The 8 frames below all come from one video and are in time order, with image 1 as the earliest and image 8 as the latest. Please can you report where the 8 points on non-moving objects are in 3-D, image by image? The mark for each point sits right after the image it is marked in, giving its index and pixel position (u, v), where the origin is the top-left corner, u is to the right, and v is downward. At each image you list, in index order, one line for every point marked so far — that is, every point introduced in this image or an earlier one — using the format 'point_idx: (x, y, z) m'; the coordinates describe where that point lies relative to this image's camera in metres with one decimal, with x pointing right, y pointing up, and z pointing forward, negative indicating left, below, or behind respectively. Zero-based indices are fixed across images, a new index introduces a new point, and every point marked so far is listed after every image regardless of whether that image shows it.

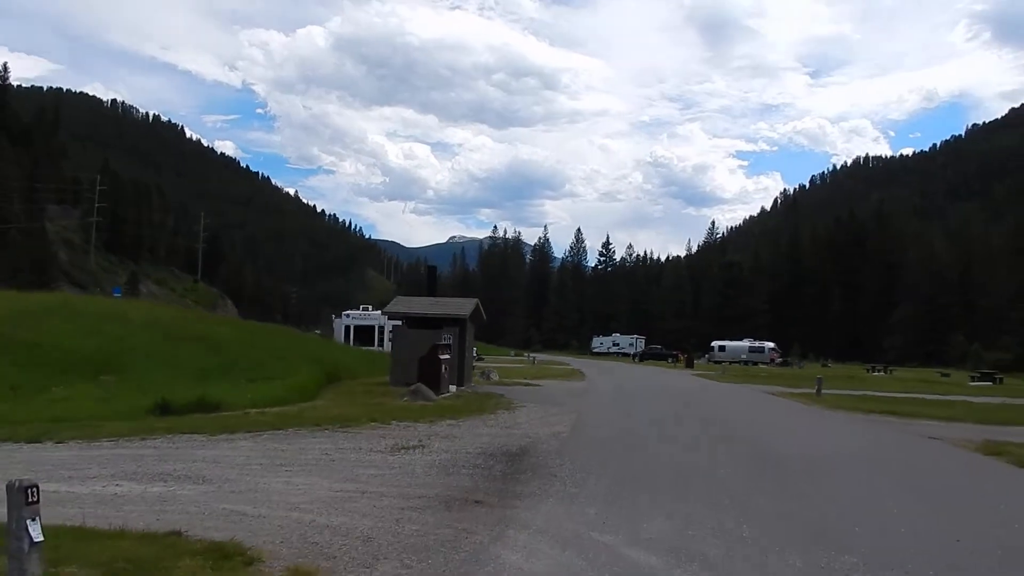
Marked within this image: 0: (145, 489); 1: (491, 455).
0: (-5.0, -2.7, +12.5) m
1: (-0.4, -2.9, +15.4) m
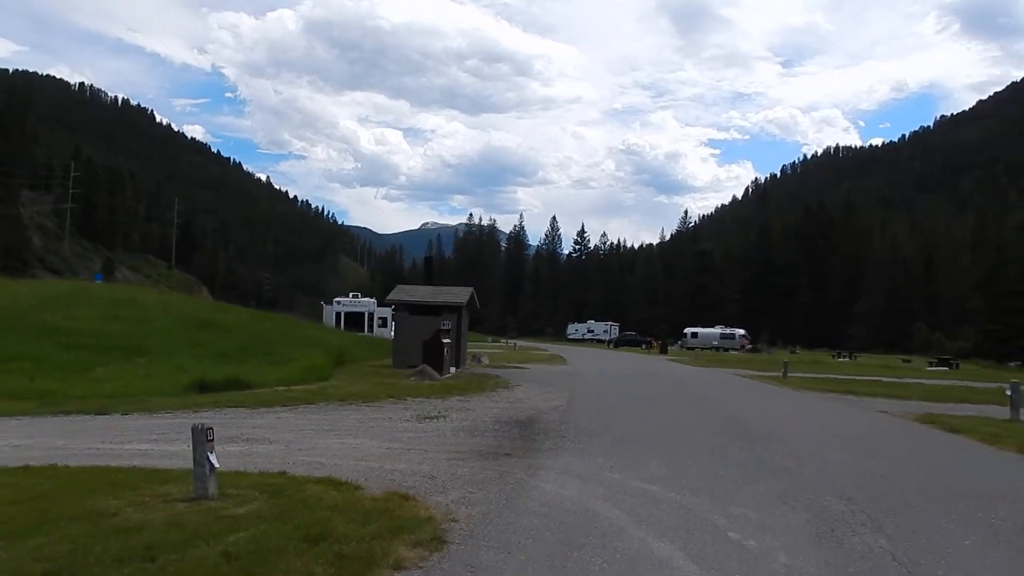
0: (-4.7, -2.6, +15.1) m
1: (-0.1, -2.7, +18.1) m
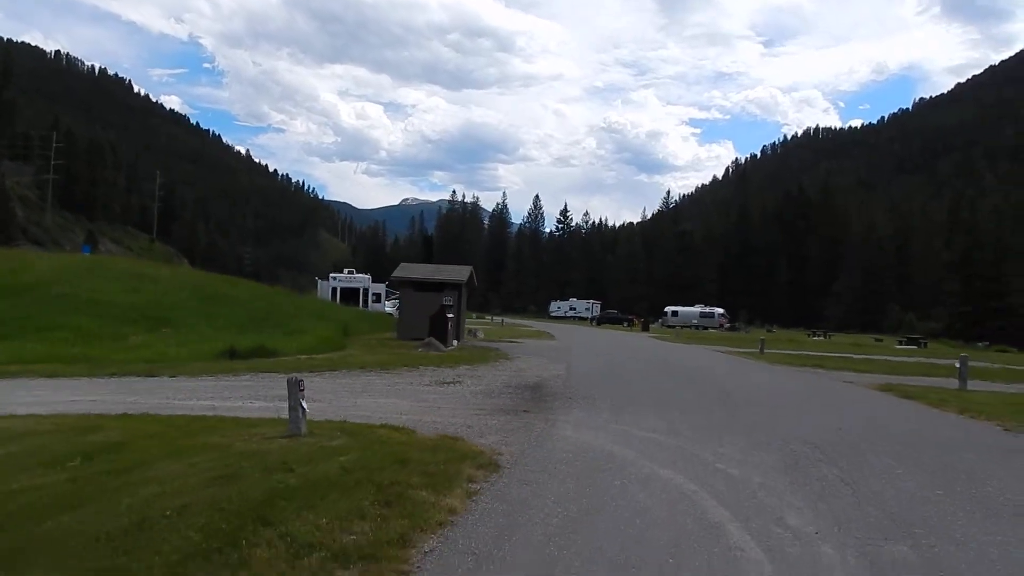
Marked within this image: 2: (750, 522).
0: (-4.4, -2.2, +17.3) m
1: (+0.1, -2.2, +20.5) m
2: (+2.2, -2.2, +8.5) m
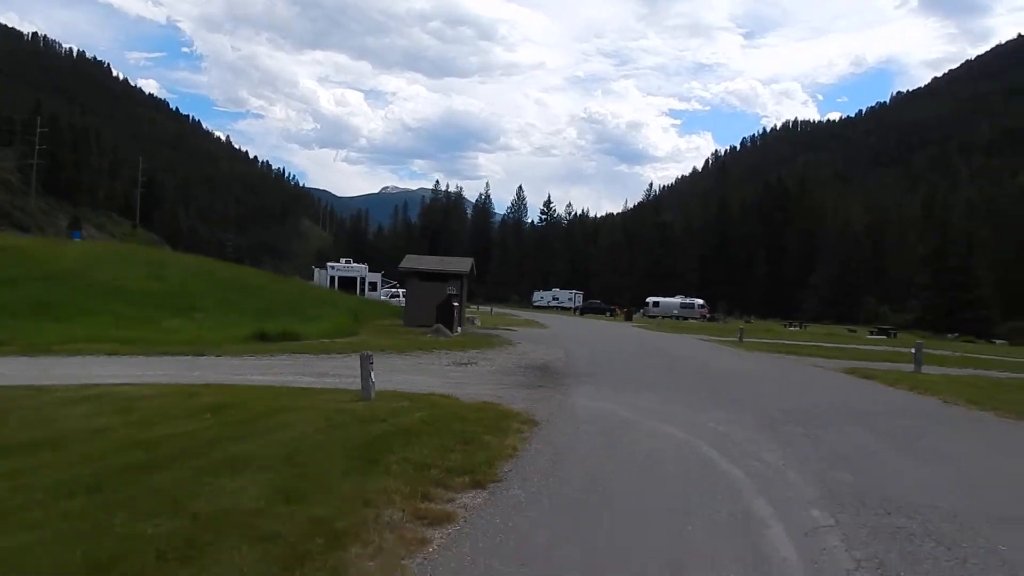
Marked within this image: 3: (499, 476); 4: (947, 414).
0: (-4.1, -2.0, +20.0) m
1: (+0.3, -2.0, +23.3) m
2: (+2.8, -2.1, +11.3) m
3: (-0.1, -1.9, +9.5) m
4: (+8.1, -2.3, +16.4) m
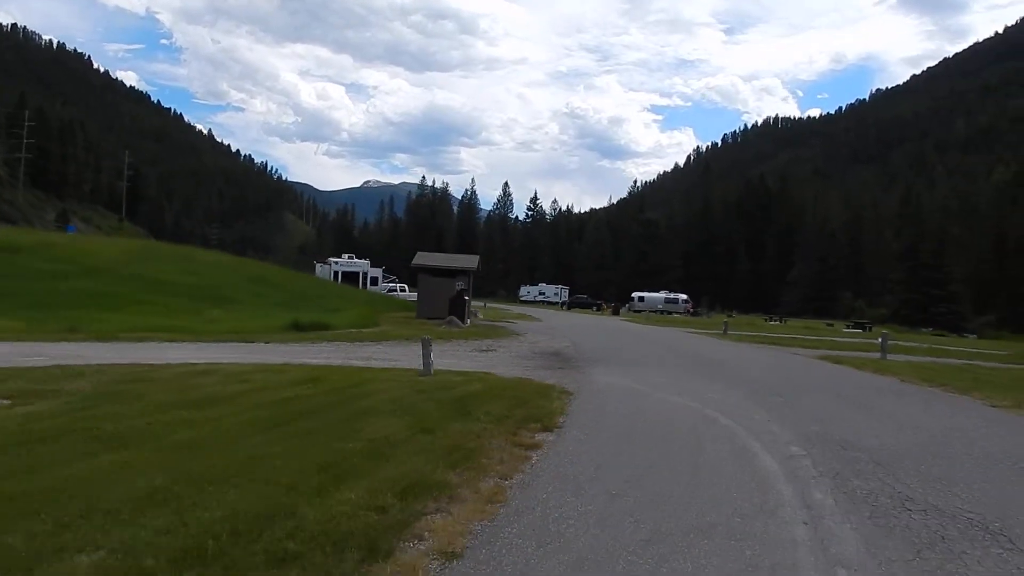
0: (-3.5, -1.8, +23.1) m
1: (+0.8, -1.9, +26.5) m
2: (+3.5, -2.1, +14.5) m
3: (+0.6, -1.9, +12.7) m
4: (+8.7, -2.3, +19.8) m
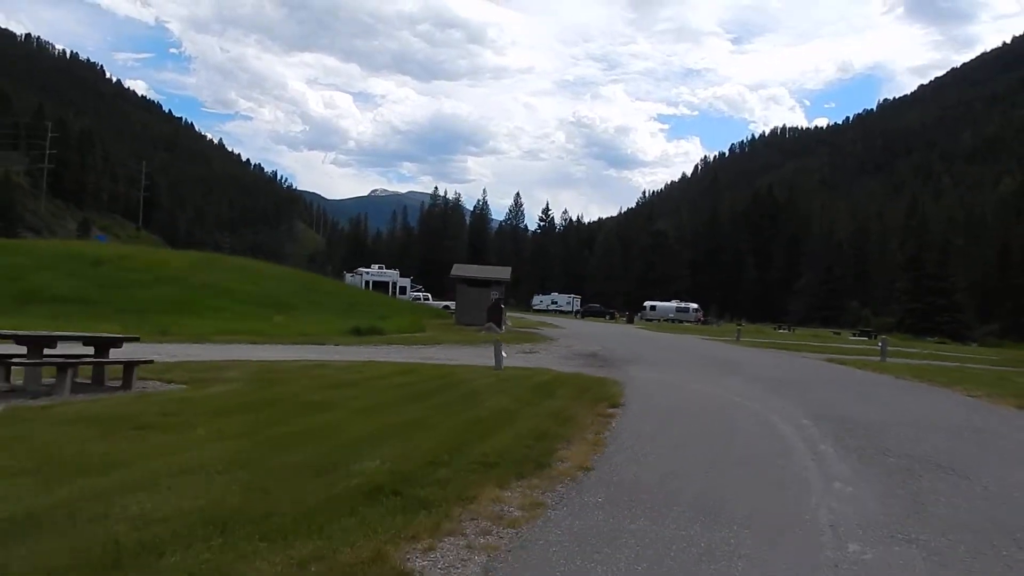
0: (-2.1, -2.1, +26.7) m
1: (+2.2, -2.2, +30.0) m
2: (+4.8, -2.3, +18.1) m
3: (+1.9, -2.0, +16.3) m
4: (+10.0, -2.5, +23.3) m
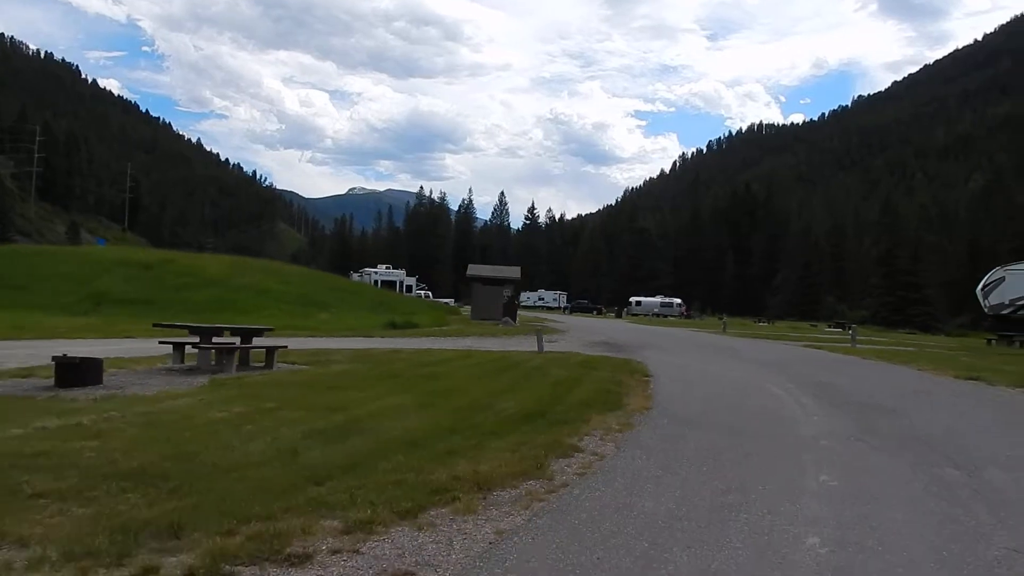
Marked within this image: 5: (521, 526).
0: (-1.1, -2.1, +31.5) m
1: (+3.2, -2.1, +35.0) m
2: (+6.0, -2.2, +23.1) m
3: (+3.2, -2.0, +21.2) m
4: (+11.1, -2.4, +28.4) m
5: (+0.1, -2.0, +7.7) m
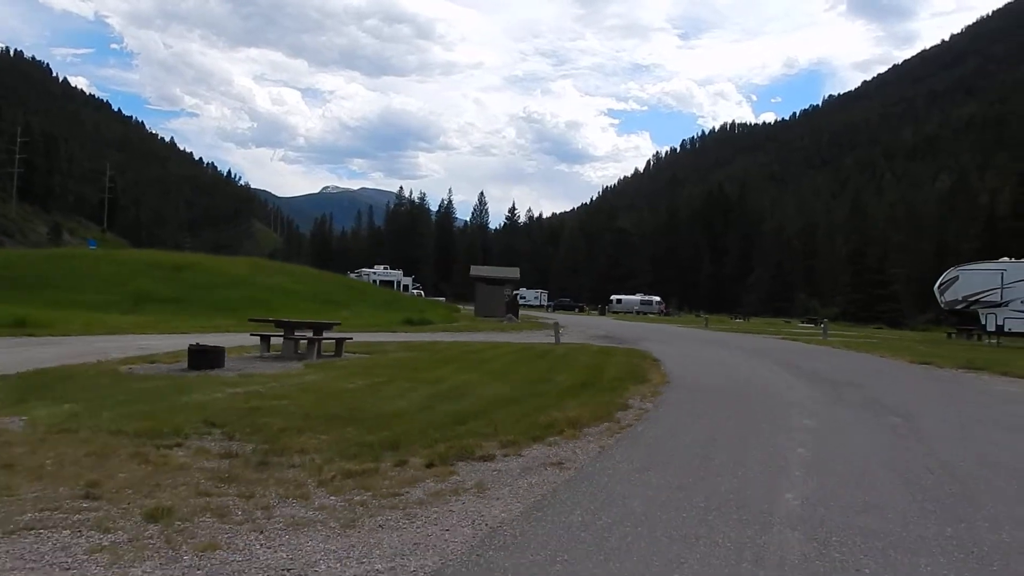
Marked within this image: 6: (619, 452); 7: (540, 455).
0: (-0.6, -2.0, +35.6) m
1: (+3.6, -2.1, +39.1) m
2: (+6.8, -2.2, +27.3) m
3: (+4.0, -2.0, +25.4) m
4: (+11.8, -2.4, +32.8) m
5: (+1.3, -2.0, +11.8) m
6: (+1.3, -2.0, +11.1) m
7: (+0.3, -2.0, +10.8) m
